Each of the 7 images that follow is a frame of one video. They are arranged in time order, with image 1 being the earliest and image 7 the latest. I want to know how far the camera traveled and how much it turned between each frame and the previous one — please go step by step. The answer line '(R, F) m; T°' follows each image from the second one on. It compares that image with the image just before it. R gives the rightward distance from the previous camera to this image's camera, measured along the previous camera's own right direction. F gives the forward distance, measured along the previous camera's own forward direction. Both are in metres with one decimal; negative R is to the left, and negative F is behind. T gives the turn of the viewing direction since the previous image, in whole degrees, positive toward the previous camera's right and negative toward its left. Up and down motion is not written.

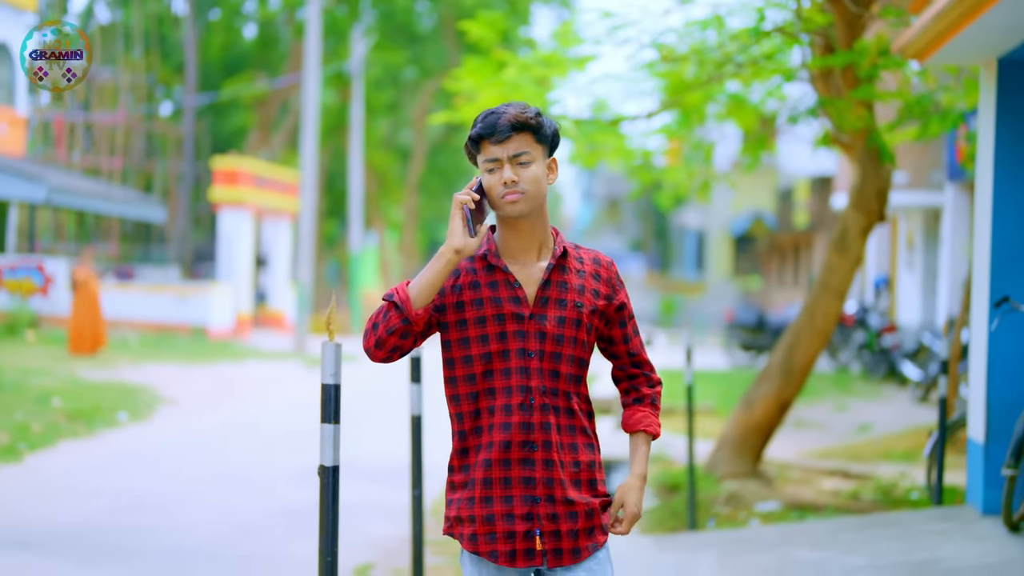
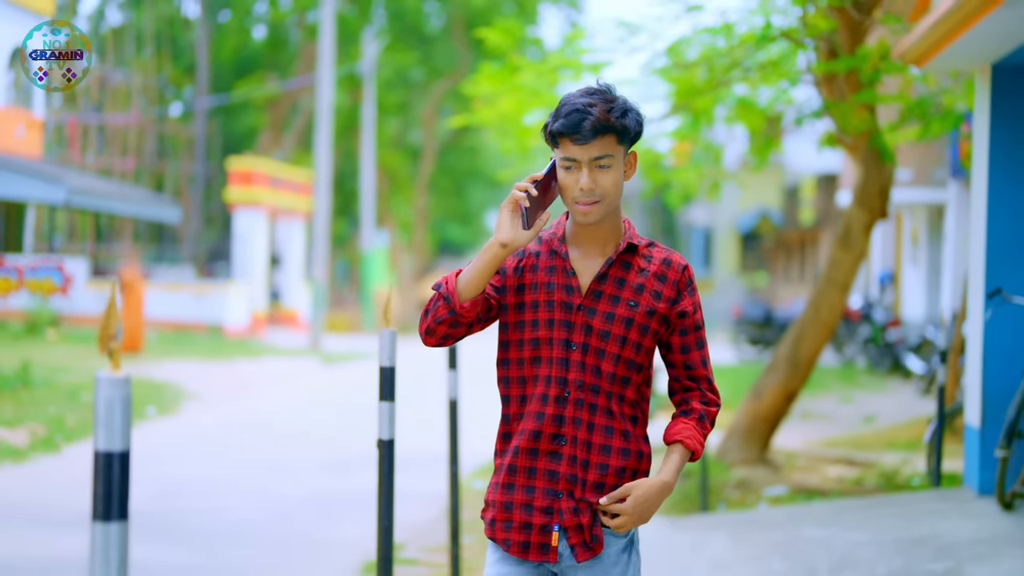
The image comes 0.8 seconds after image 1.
(-0.1, -0.4) m; 0°
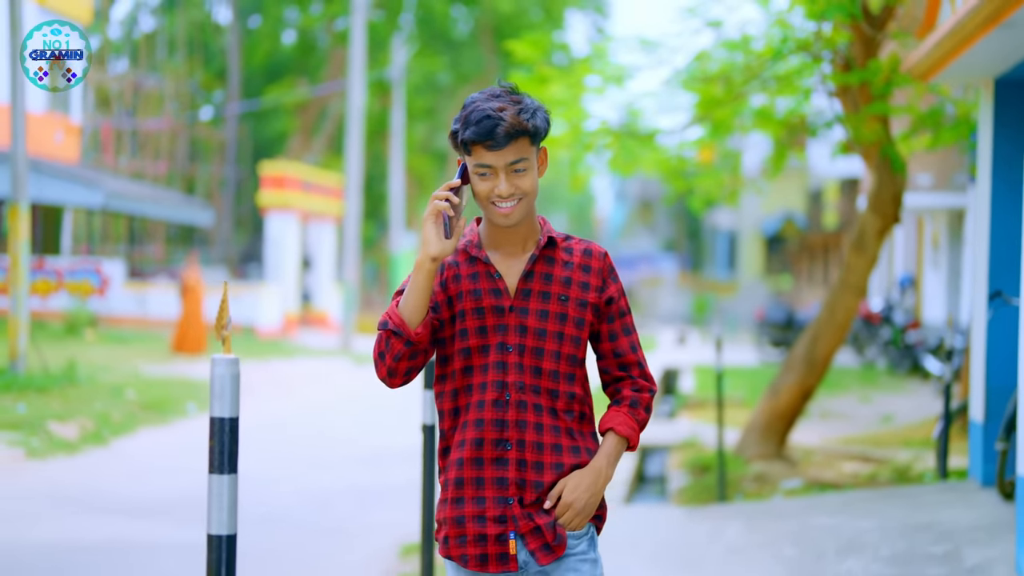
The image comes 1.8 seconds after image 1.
(0.0, -0.4) m; -1°
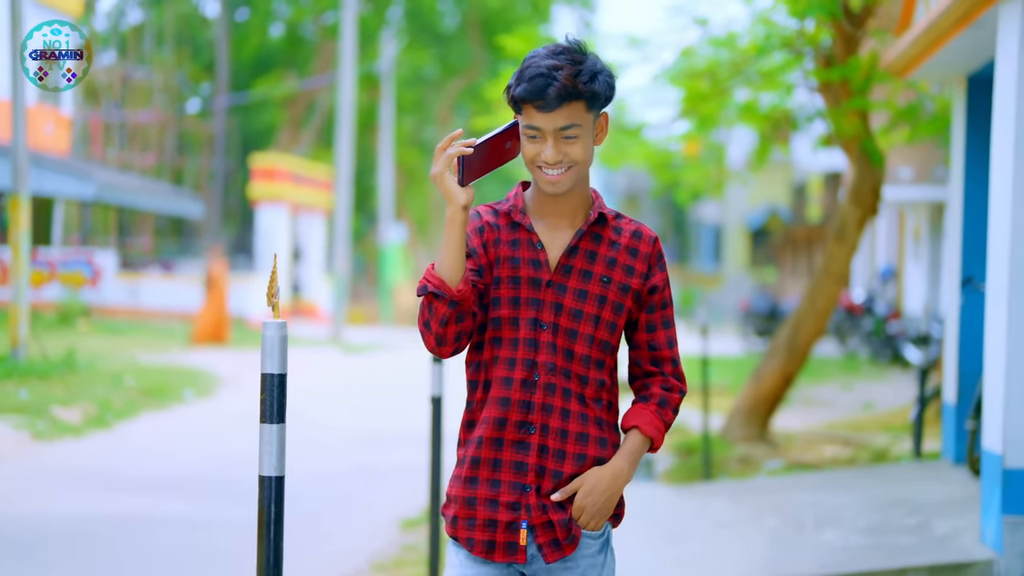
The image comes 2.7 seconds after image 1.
(-0.1, -0.3) m; +1°
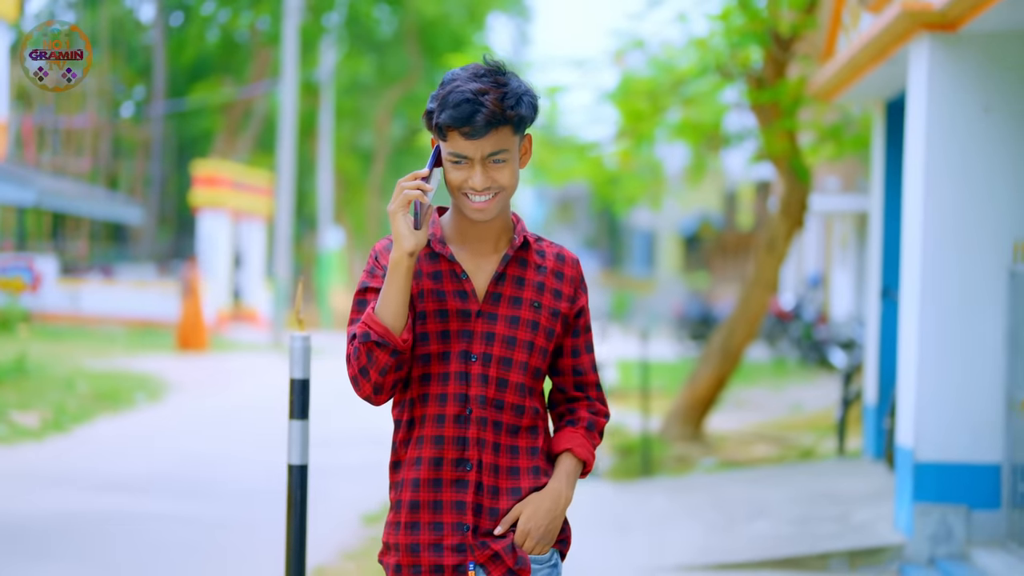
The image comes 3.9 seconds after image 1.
(-0.1, -0.4) m; +3°
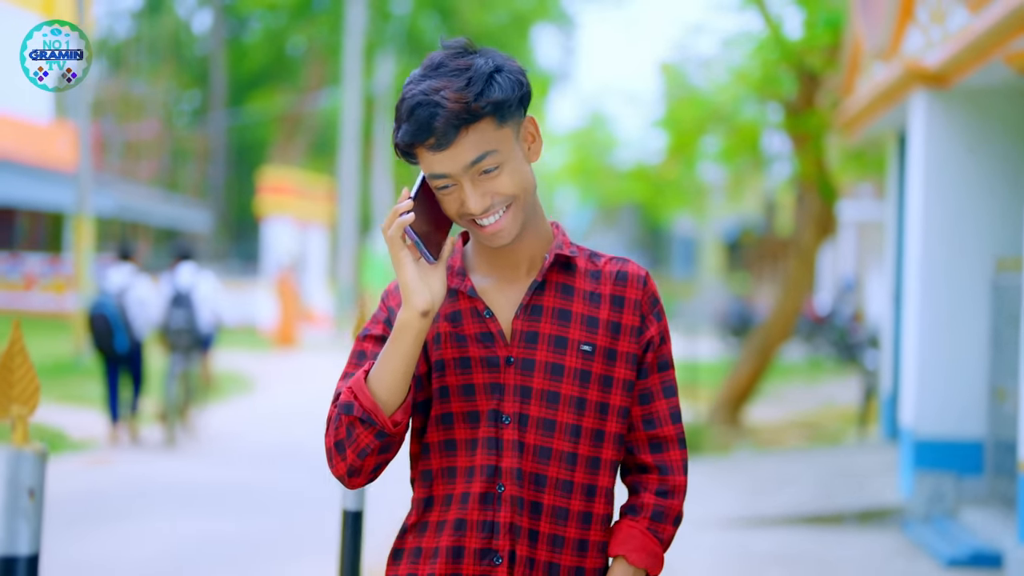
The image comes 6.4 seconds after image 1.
(-0.2, -1.2) m; -2°
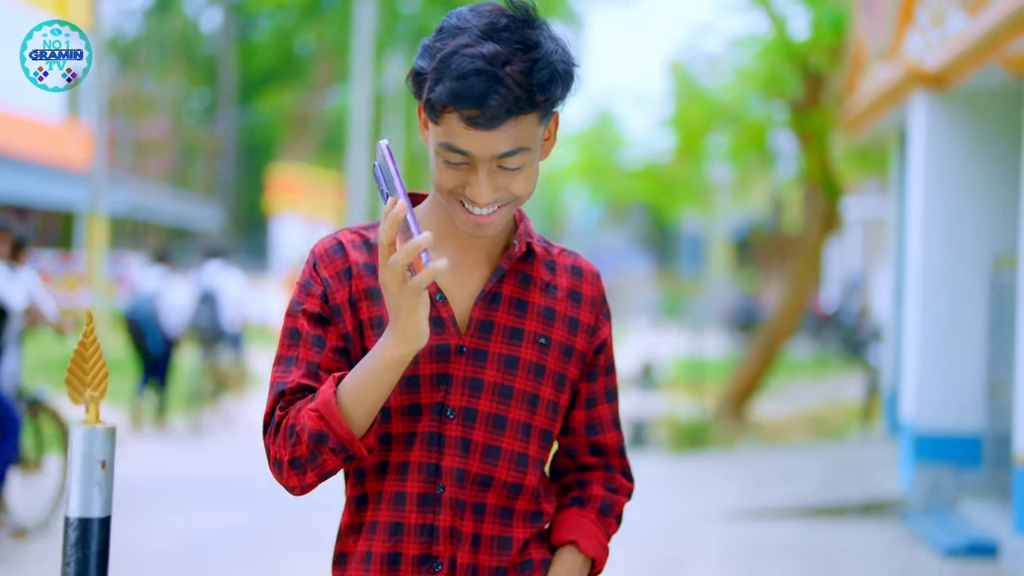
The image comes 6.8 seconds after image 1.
(0.0, -0.2) m; 0°
